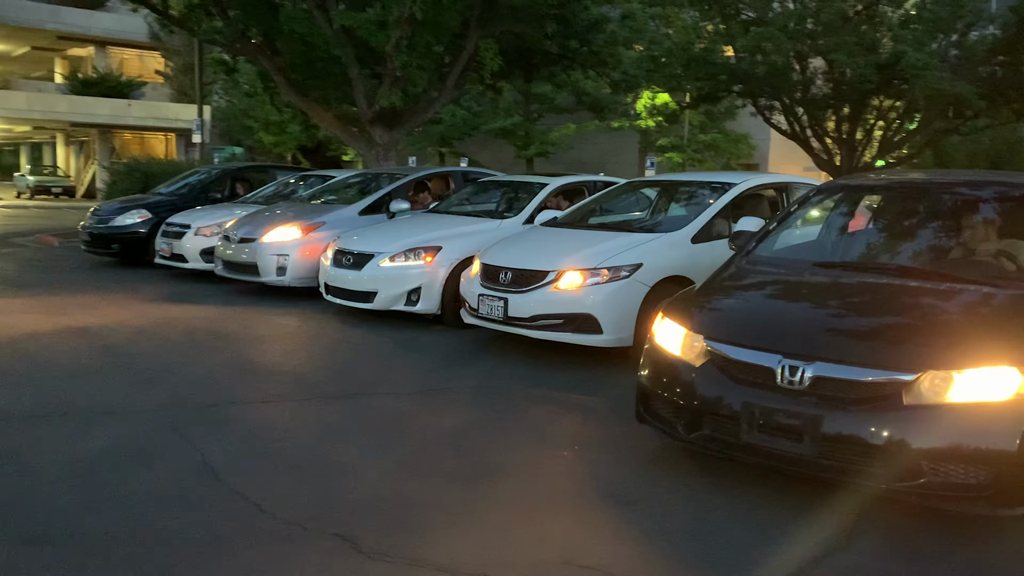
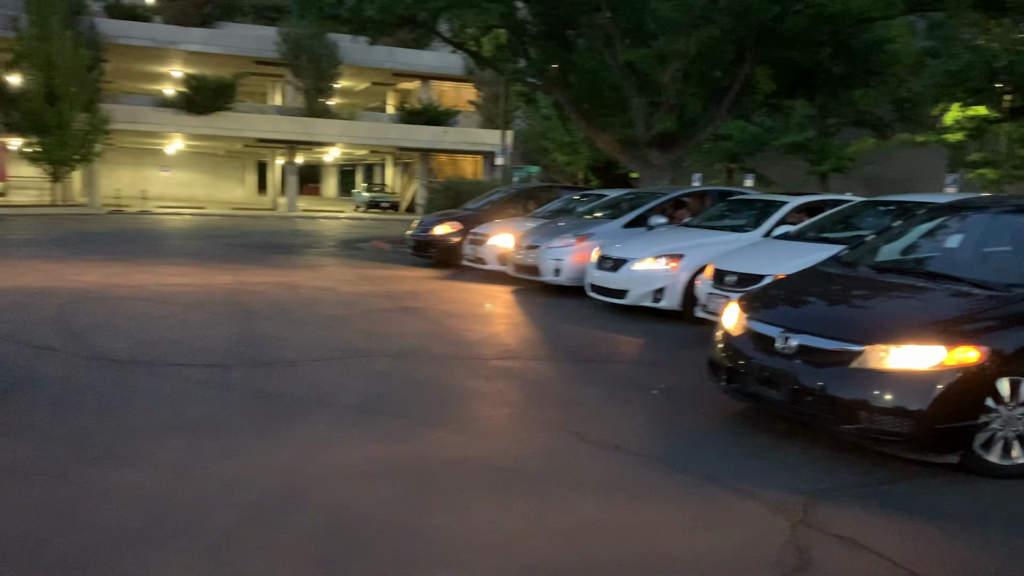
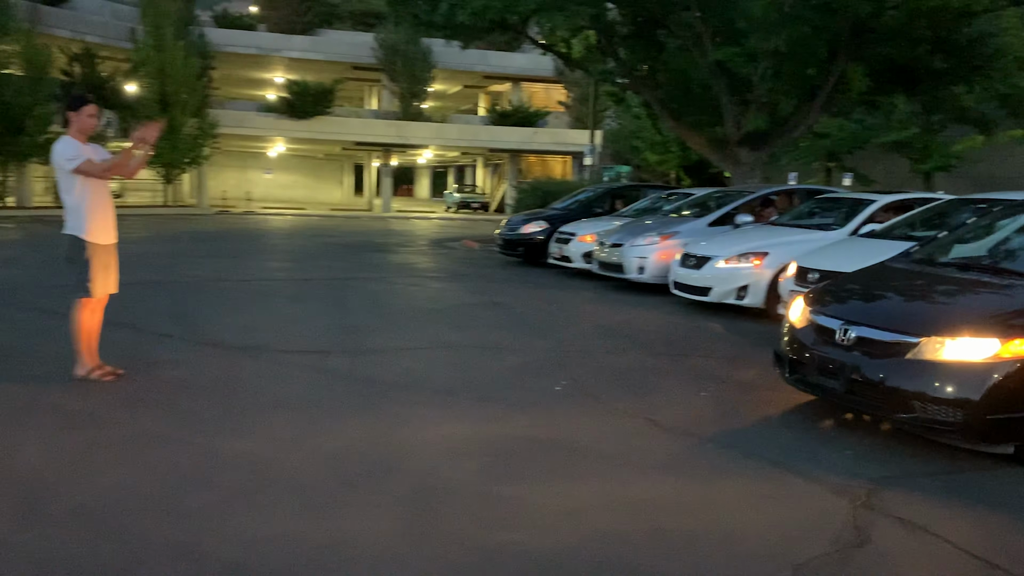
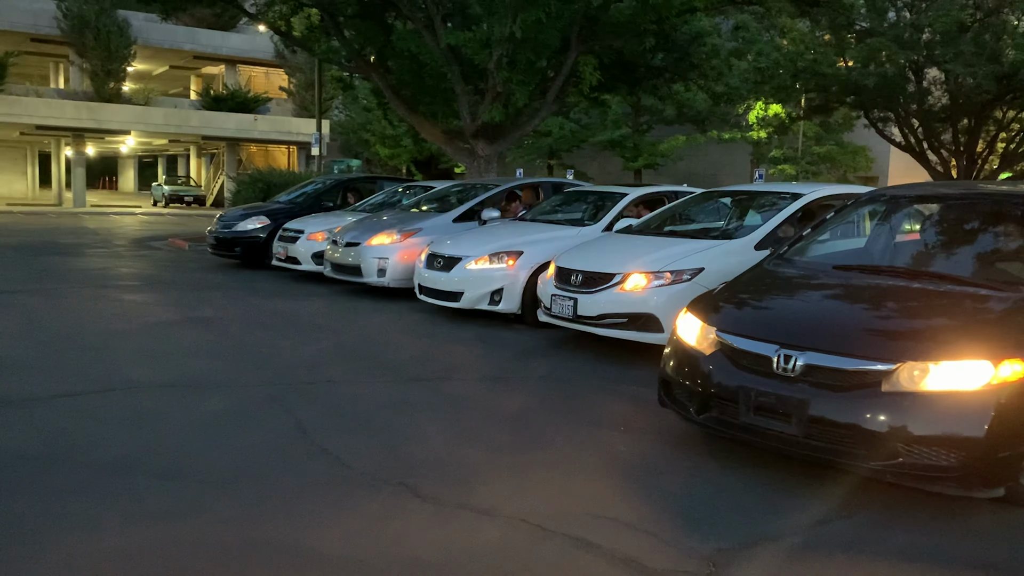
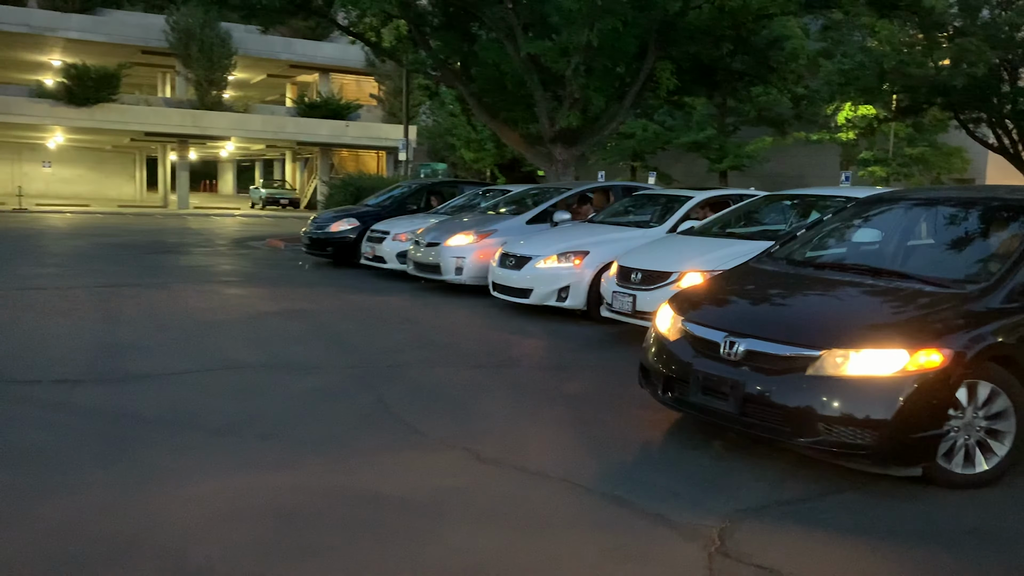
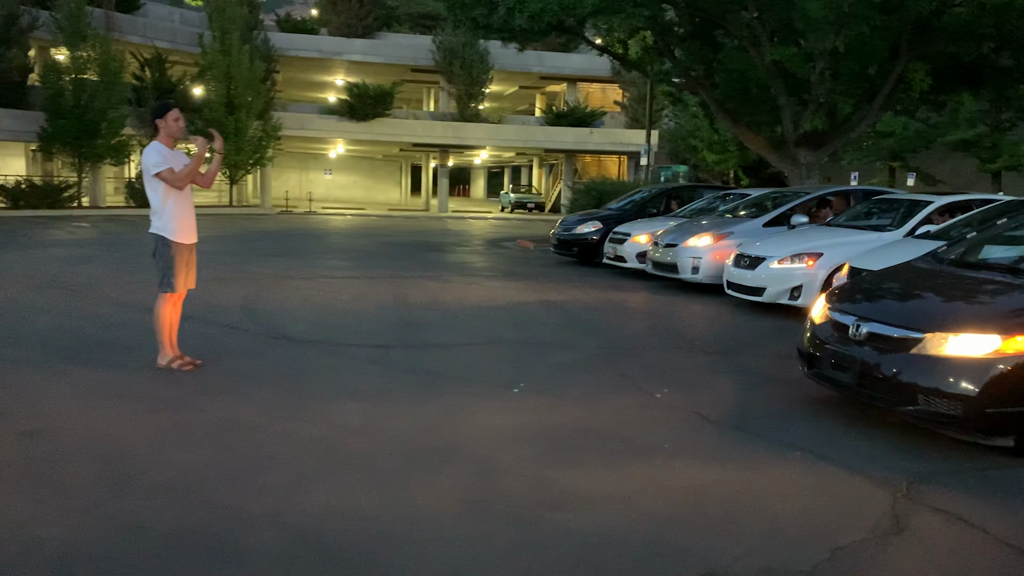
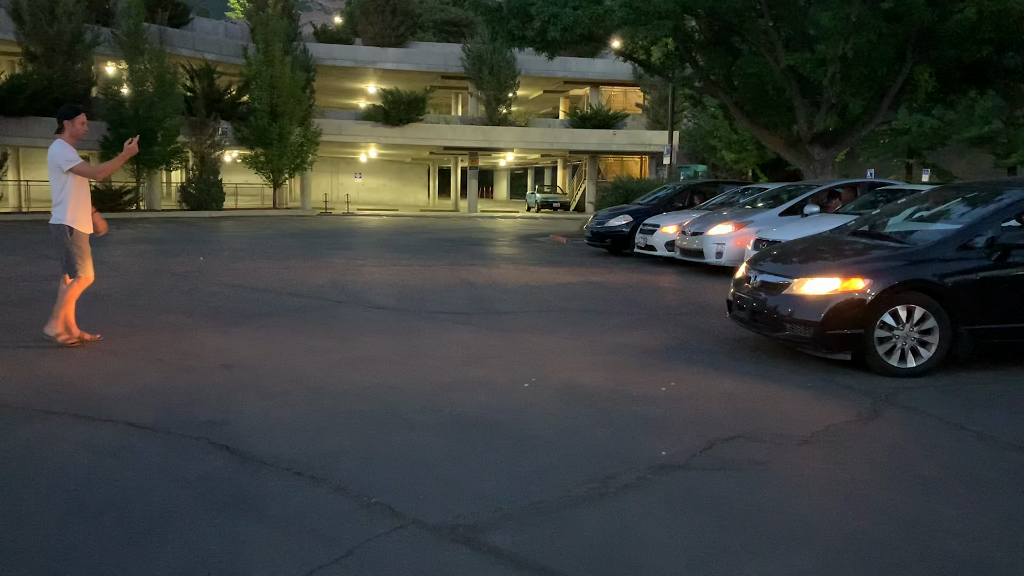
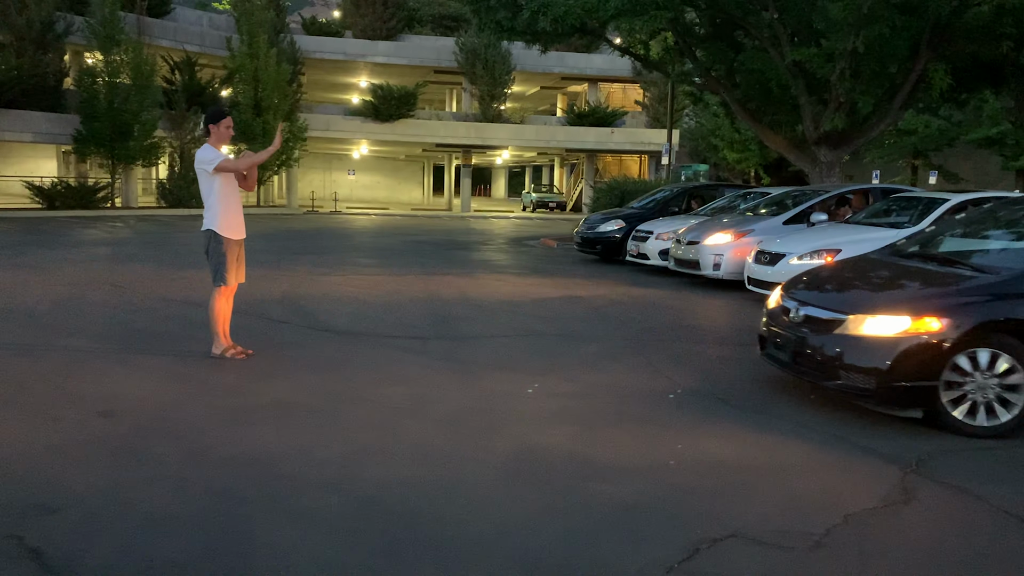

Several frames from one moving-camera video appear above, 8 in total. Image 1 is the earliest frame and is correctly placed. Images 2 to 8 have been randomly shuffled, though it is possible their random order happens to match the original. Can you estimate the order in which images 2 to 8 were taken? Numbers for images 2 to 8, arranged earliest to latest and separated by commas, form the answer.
4, 5, 2, 3, 6, 8, 7
